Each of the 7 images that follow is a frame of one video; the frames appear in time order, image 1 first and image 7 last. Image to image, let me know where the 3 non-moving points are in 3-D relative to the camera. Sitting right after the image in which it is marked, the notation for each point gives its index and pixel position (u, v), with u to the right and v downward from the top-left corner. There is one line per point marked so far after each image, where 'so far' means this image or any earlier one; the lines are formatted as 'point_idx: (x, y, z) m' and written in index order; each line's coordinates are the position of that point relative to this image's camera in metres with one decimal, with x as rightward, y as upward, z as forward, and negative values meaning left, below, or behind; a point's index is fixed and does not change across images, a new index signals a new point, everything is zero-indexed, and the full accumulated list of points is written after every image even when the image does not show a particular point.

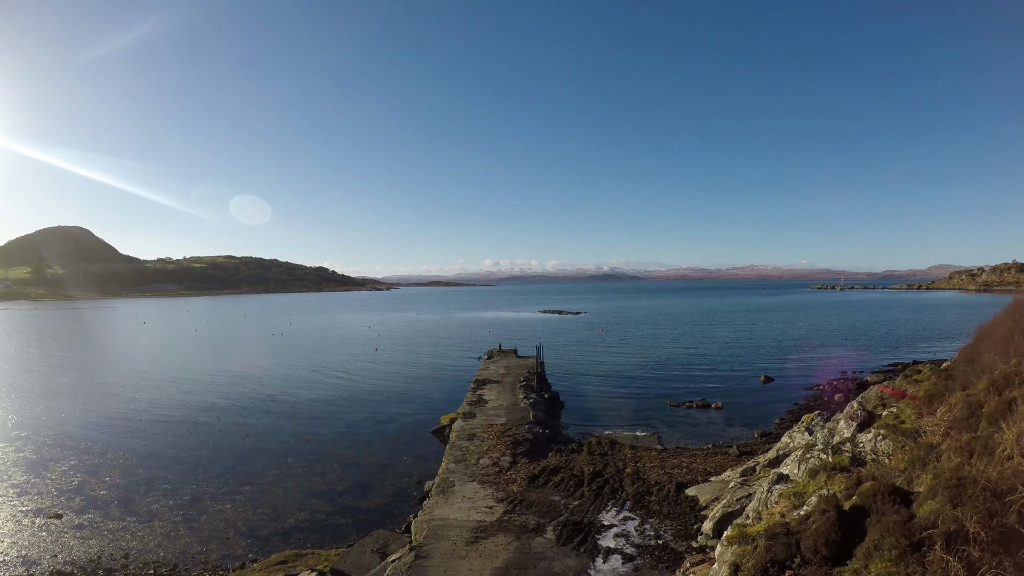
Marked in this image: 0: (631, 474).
0: (+3.3, -5.1, +13.1) m
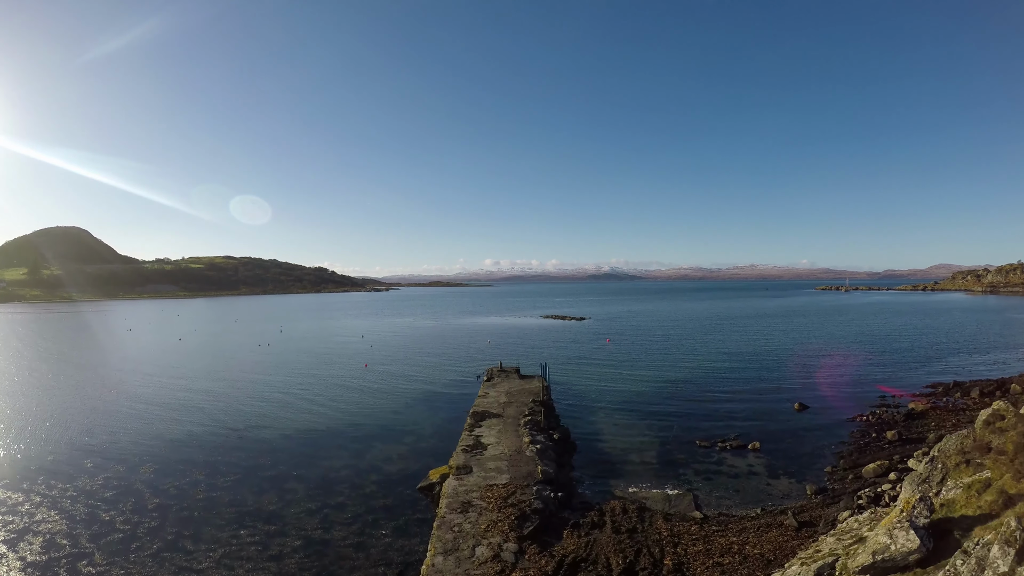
0: (+3.4, -6.0, +10.1) m
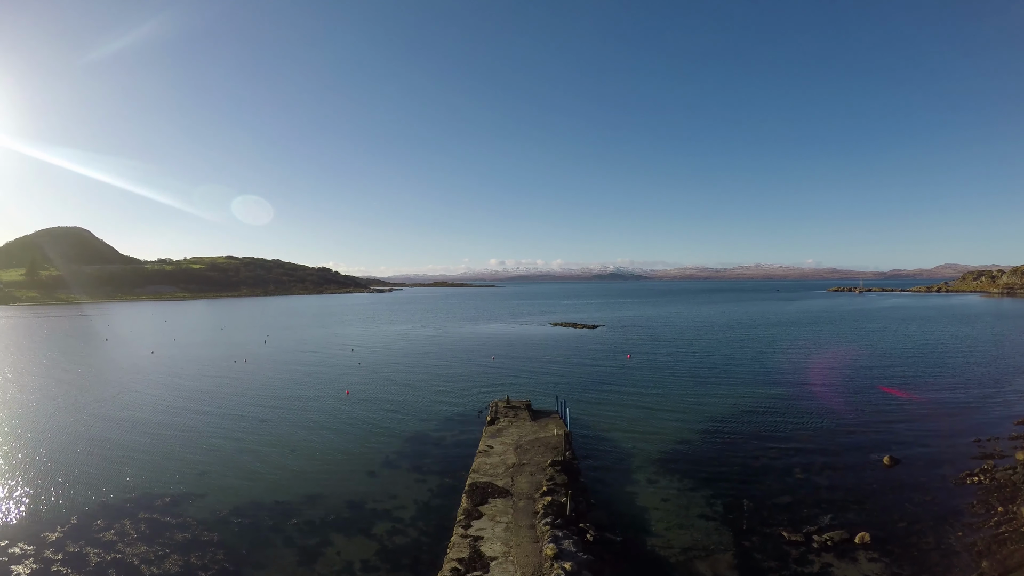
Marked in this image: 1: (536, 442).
0: (+3.7, -6.9, +4.9) m
1: (+0.9, -6.0, +18.1) m
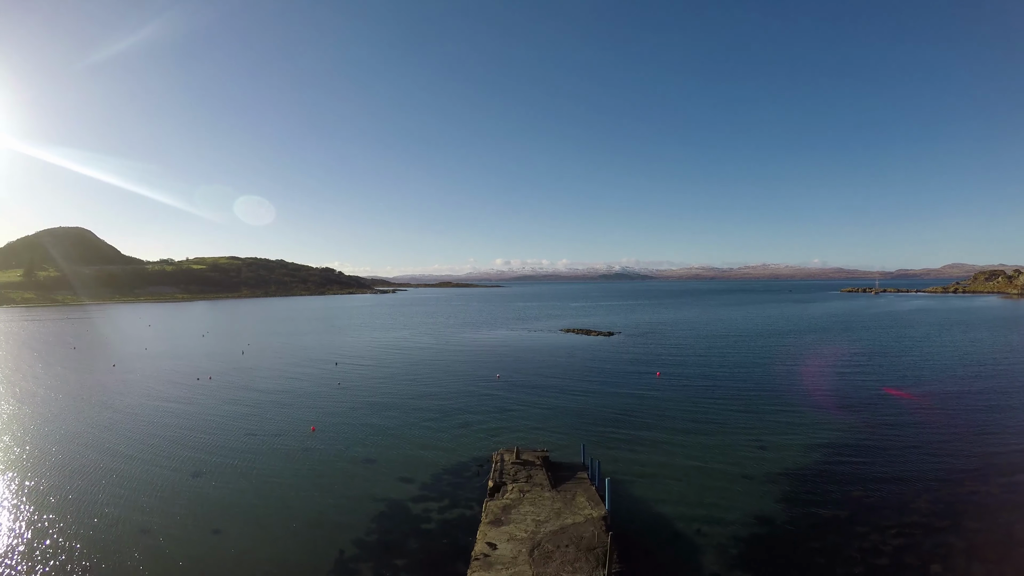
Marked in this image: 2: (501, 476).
0: (+3.9, -7.4, -1.0) m
1: (+1.3, -6.4, +12.2) m
2: (-0.3, -6.2, +15.6) m
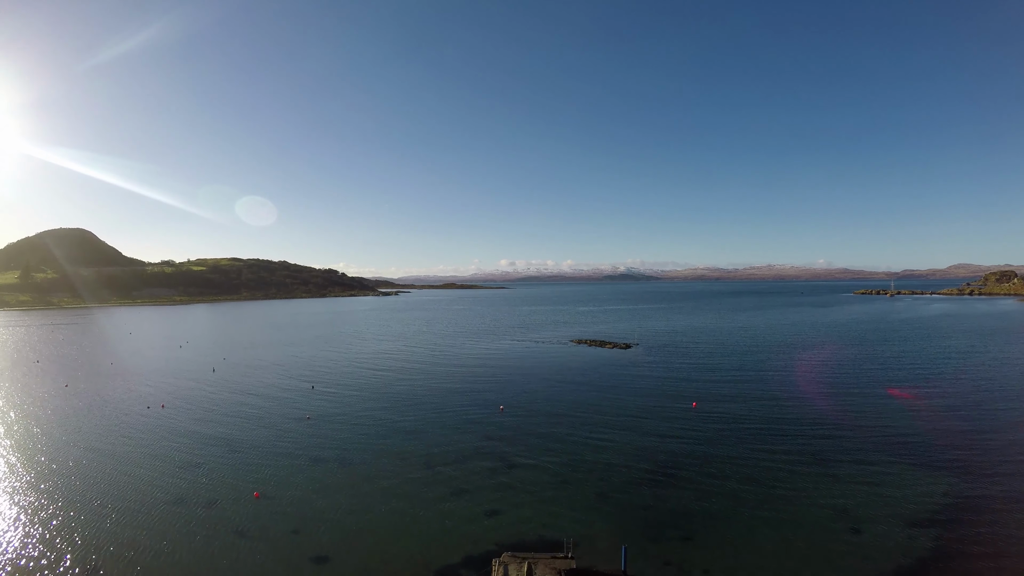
0: (+3.9, -8.1, -6.6) m
1: (+1.5, -7.3, +6.6) m
2: (-0.1, -7.0, +10.1) m
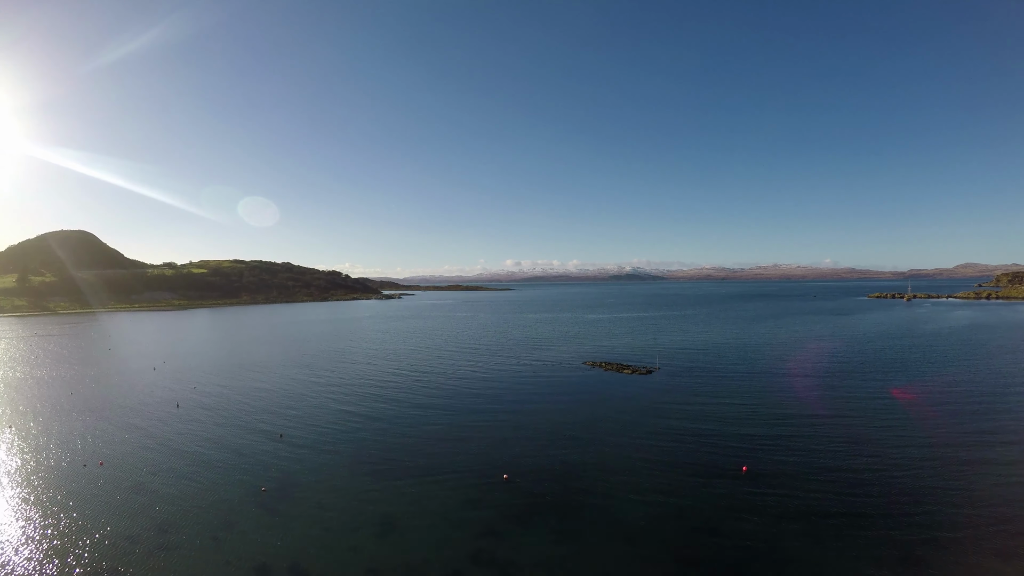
0: (+4.0, -10.2, -12.3) m
1: (+1.7, -9.3, +1.0) m
2: (+0.2, -9.0, +4.5) m
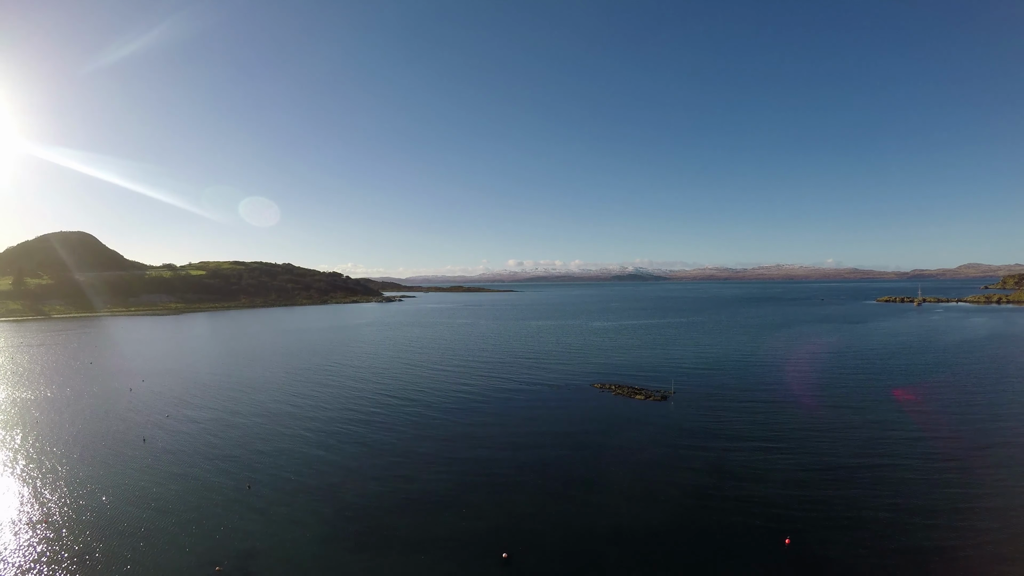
0: (+3.9, -12.1, -16.0) m
1: (+1.7, -11.1, -2.7) m
2: (+0.2, -10.9, +0.7) m
